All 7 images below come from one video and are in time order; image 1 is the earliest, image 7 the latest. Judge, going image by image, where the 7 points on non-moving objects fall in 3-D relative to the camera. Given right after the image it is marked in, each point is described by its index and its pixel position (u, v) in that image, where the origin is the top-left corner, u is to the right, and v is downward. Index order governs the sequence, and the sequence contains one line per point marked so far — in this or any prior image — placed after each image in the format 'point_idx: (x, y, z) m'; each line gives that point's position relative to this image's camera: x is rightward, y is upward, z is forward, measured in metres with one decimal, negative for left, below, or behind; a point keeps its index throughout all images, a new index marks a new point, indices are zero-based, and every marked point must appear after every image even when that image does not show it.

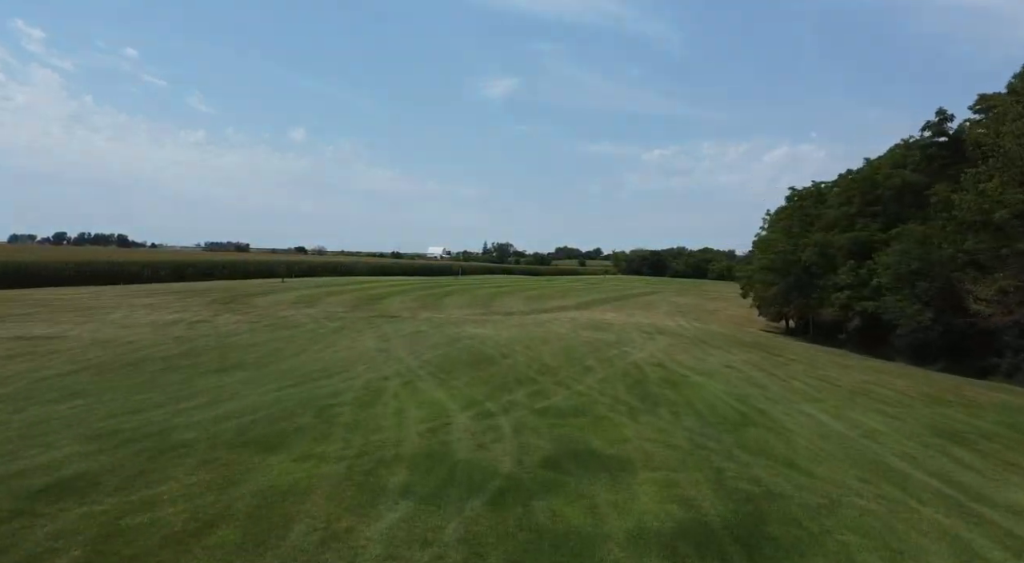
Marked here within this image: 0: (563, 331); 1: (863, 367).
0: (+1.5, -1.5, +17.9) m
1: (+7.6, -1.9, +13.1) m
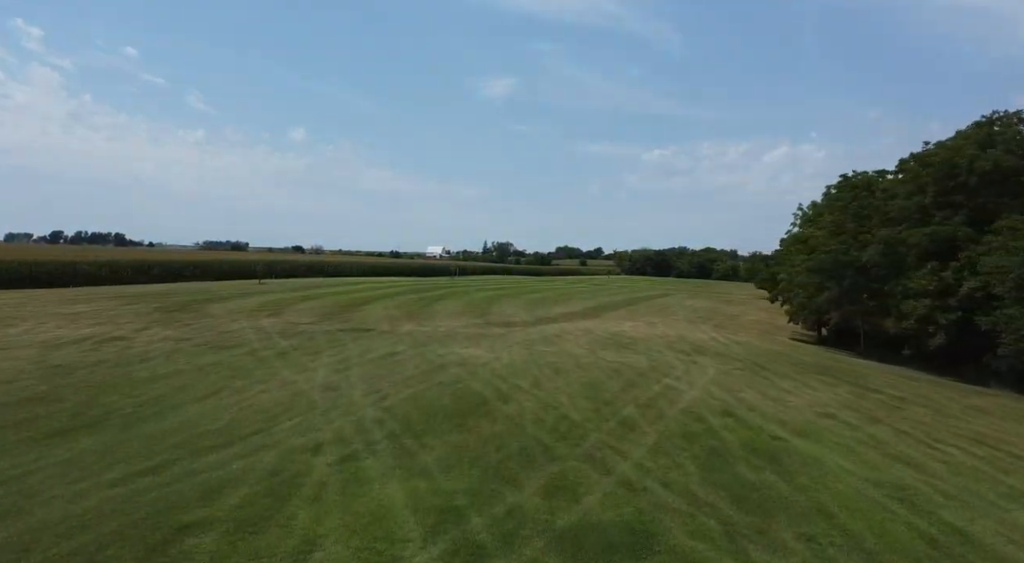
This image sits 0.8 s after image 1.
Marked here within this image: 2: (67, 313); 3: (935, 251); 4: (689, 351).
0: (+1.6, -1.6, +14.1) m
1: (+7.7, -2.0, +9.3) m
2: (-13.9, -1.0, +18.8) m
3: (+11.9, +0.9, +17.0) m
4: (+4.5, -1.8, +15.1) m
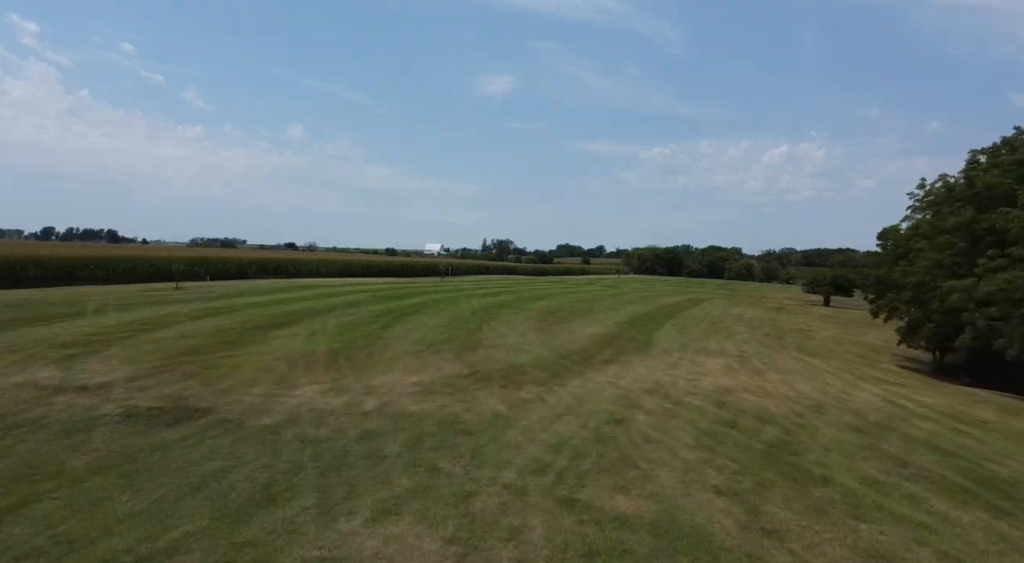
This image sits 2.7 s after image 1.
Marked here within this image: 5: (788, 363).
0: (+1.7, -1.9, +5.0) m
1: (+7.8, -2.3, +0.2) m
2: (-13.8, -1.2, +9.6) m
3: (+12.1, +0.6, +7.8) m
4: (+4.6, -2.0, +6.0) m
5: (+7.3, -2.1, +15.8) m
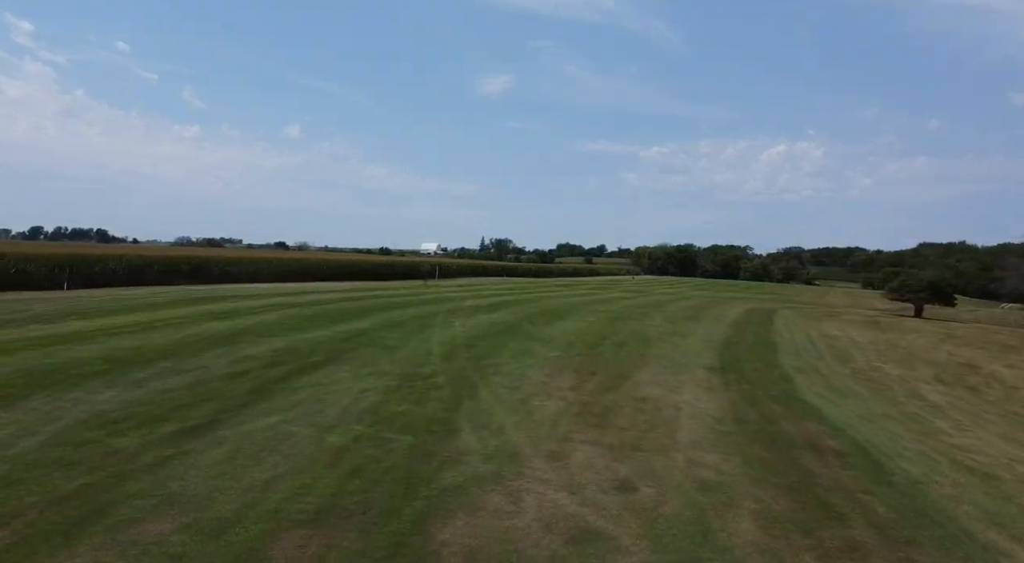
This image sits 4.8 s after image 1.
0: (+1.9, -2.2, -6.0) m
1: (+8.0, -2.7, -10.8) m
2: (-13.6, -1.6, -1.4) m
3: (+12.3, +0.2, -3.2) m
4: (+4.8, -2.4, -5.0) m
5: (+7.5, -2.4, +4.8) m
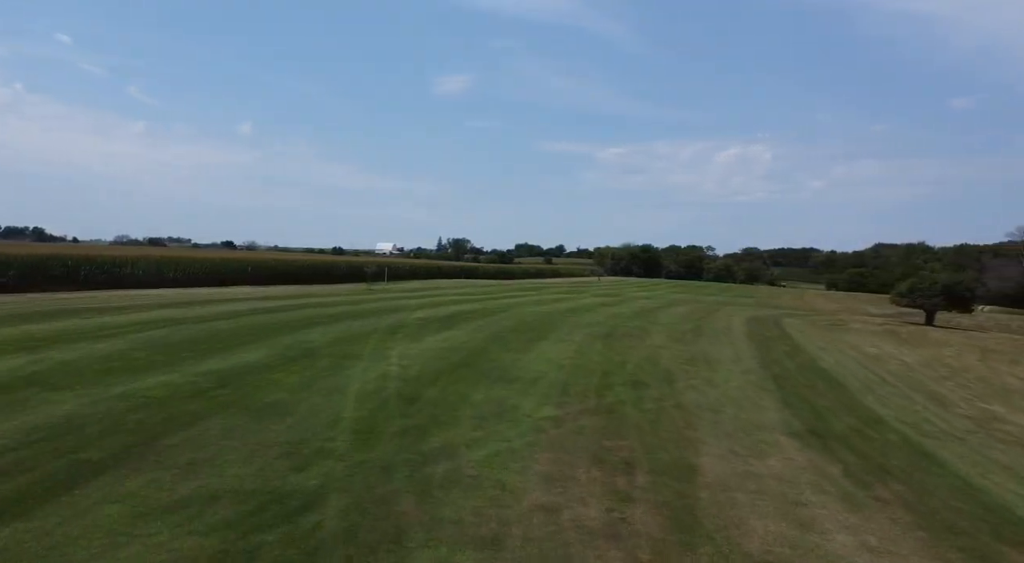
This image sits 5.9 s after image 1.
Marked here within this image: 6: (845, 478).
0: (+2.8, -2.4, -11.6) m
1: (+9.2, -2.8, -16.0) m
2: (-13.0, -1.8, -8.0) m
3: (+12.9, +0.1, -8.1) m
4: (+5.6, -2.6, -10.4) m
5: (+7.6, -2.6, -0.4) m
6: (+4.0, -2.3, +7.3) m
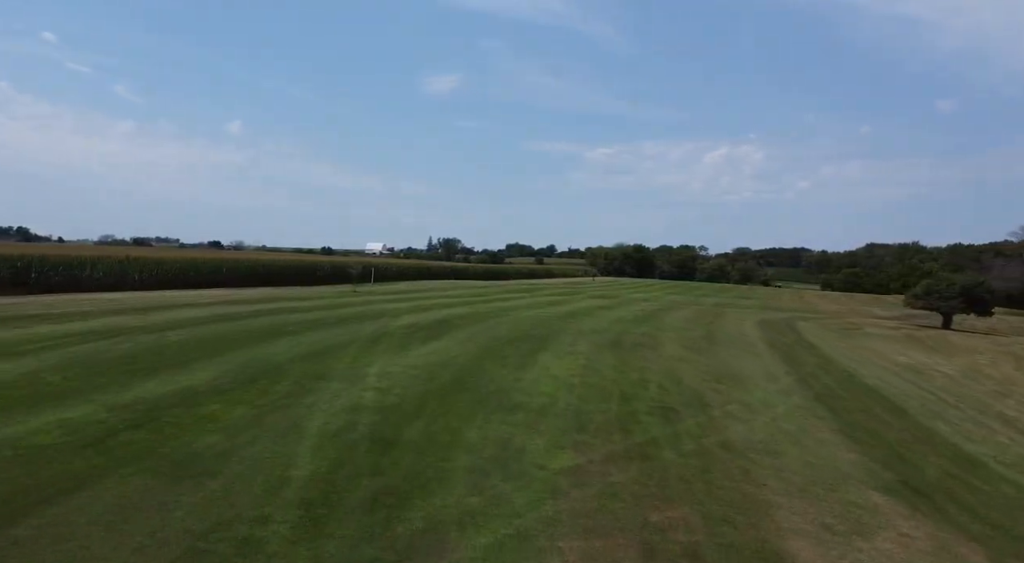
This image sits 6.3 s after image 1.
0: (+3.2, -2.5, -13.8) m
1: (+9.7, -2.9, -18.1) m
2: (-12.6, -1.9, -10.5) m
3: (+13.3, 0.0, -10.1) m
4: (+6.0, -2.7, -12.6) m
5: (+7.9, -2.7, -2.5) m
6: (+4.1, -2.4, +5.2) m
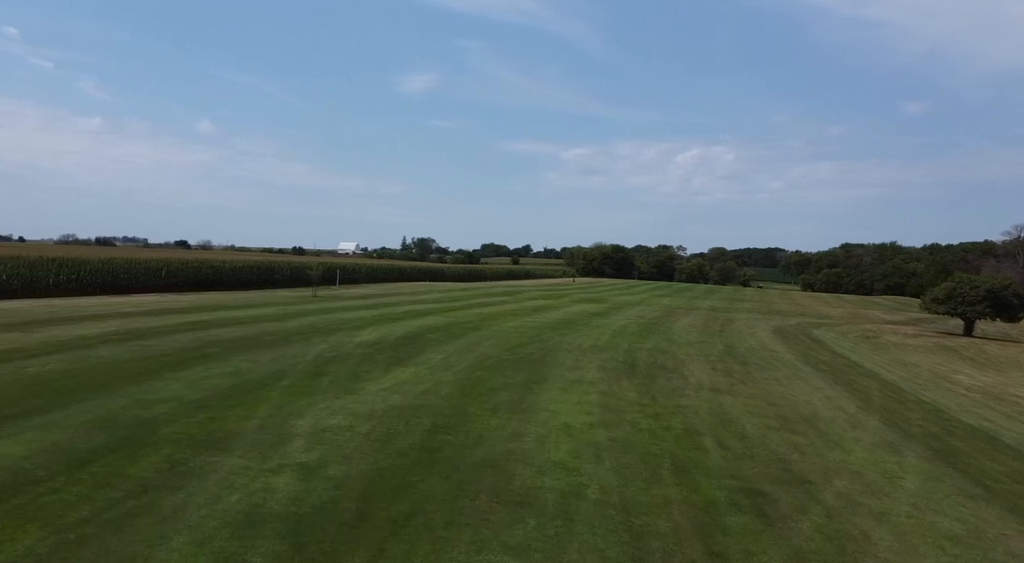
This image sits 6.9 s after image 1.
0: (+4.2, -2.7, -17.4) m
1: (+10.8, -3.1, -21.4) m
2: (-11.7, -2.1, -14.7) m
3: (+14.1, -0.2, -13.3) m
4: (+6.9, -2.8, -16.1) m
5: (+8.4, -2.9, -6.0) m
6: (+4.3, -2.5, +1.6) m
